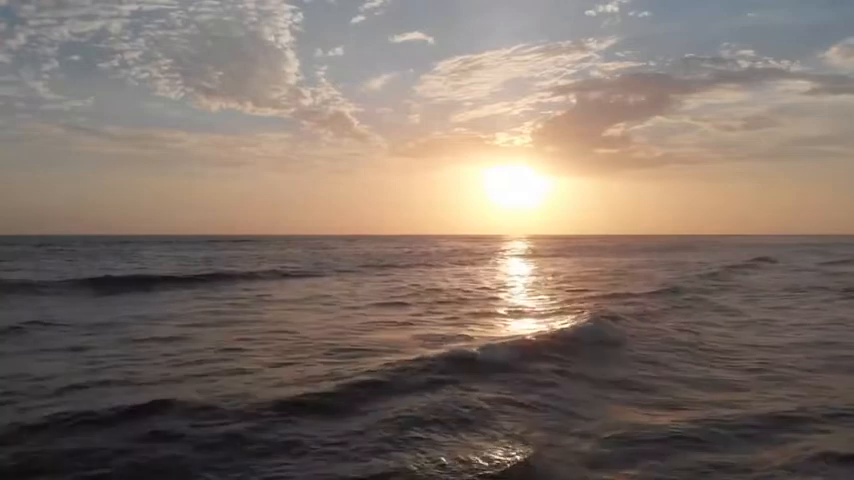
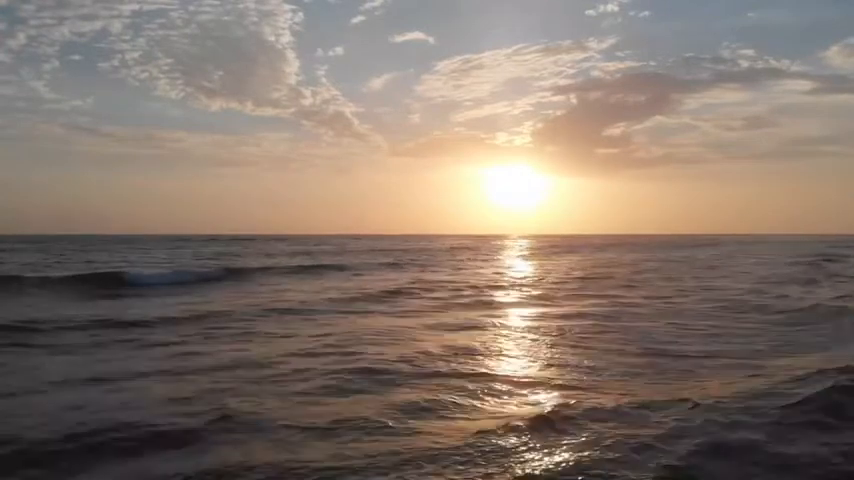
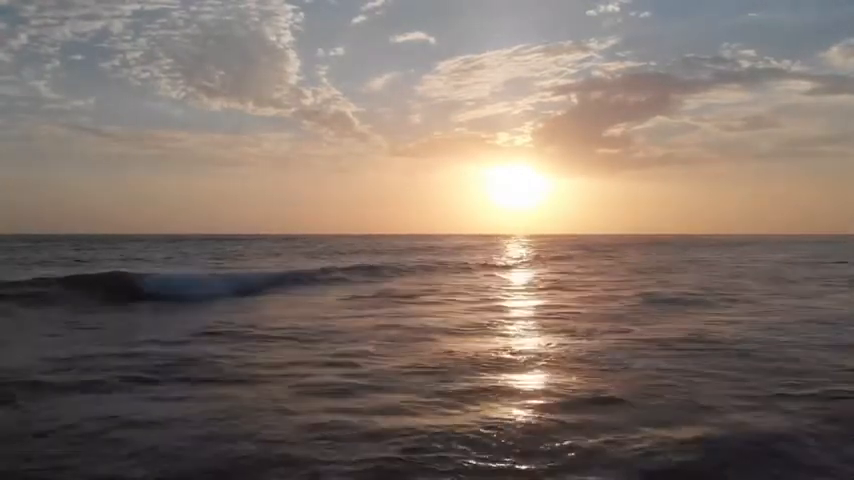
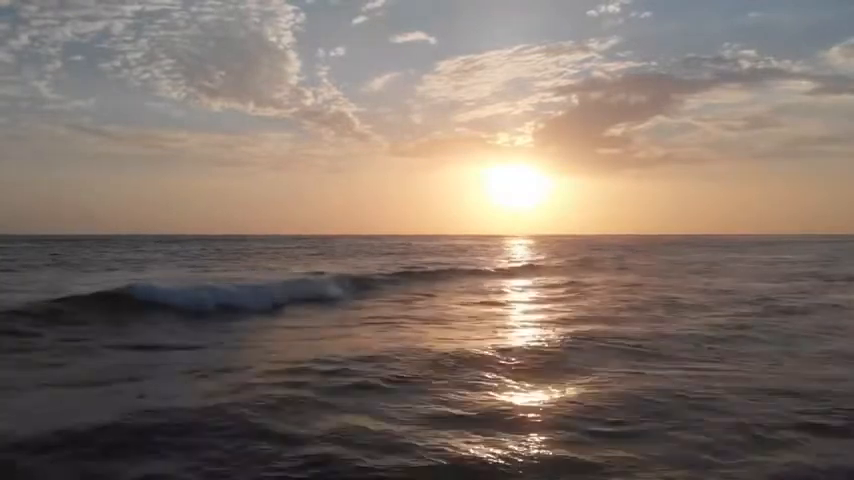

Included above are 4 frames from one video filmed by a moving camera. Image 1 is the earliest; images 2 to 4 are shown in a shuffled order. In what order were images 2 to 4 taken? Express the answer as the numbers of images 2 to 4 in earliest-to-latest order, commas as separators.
2, 3, 4
